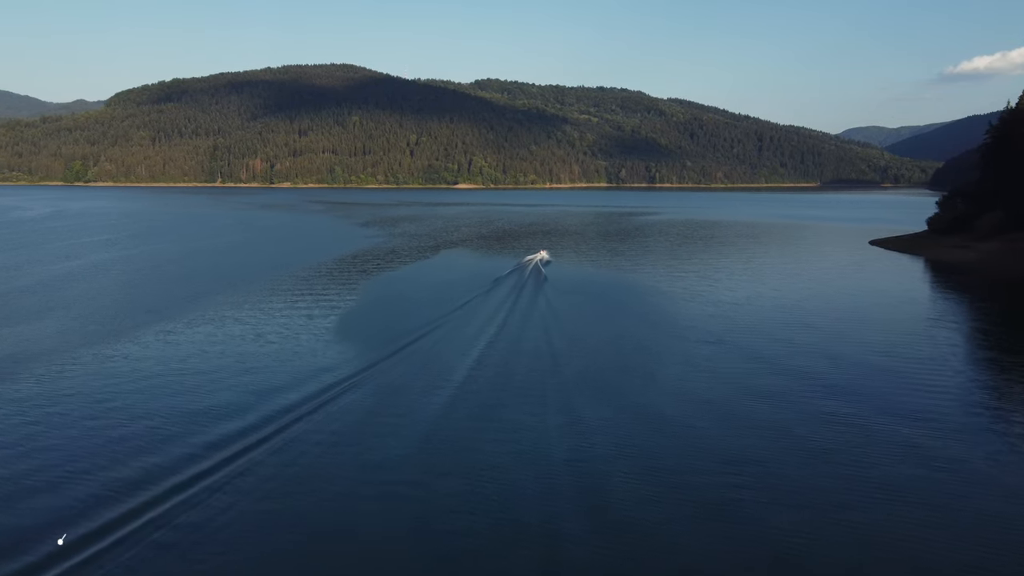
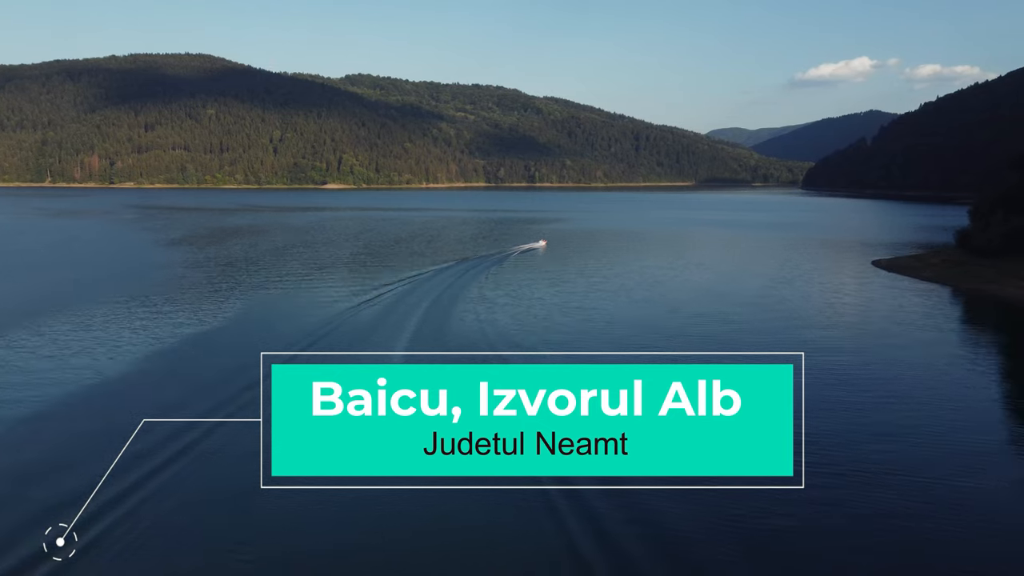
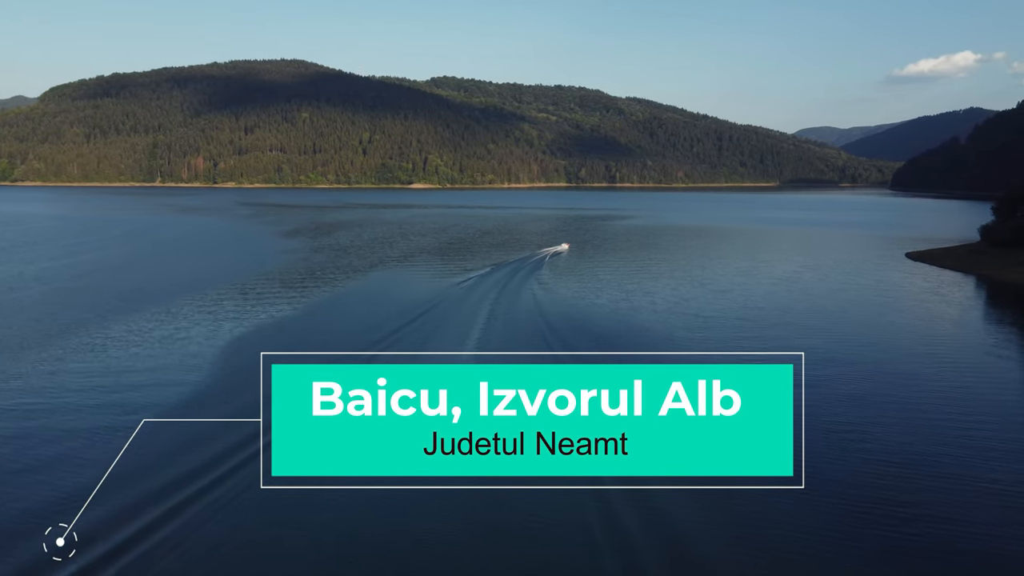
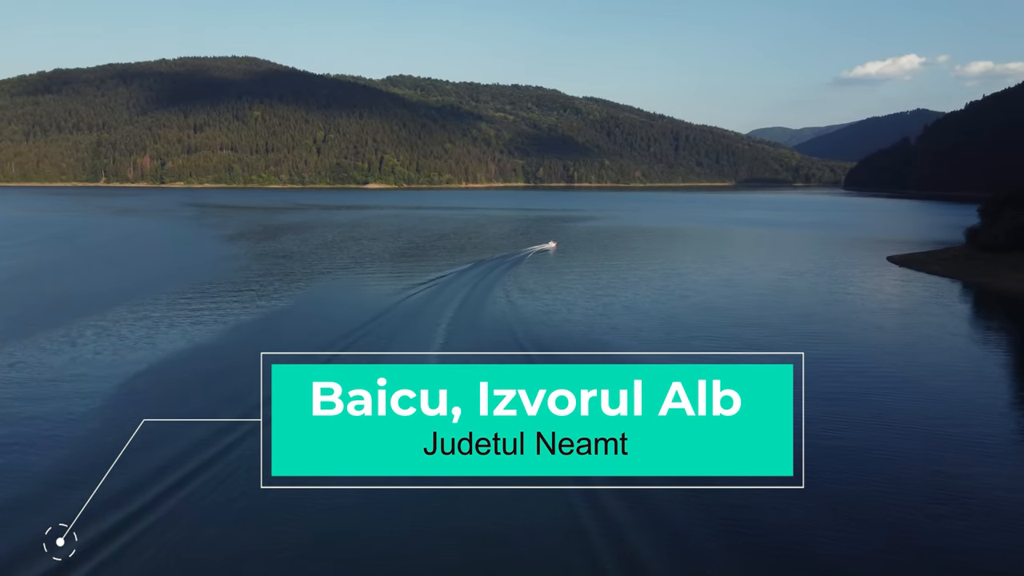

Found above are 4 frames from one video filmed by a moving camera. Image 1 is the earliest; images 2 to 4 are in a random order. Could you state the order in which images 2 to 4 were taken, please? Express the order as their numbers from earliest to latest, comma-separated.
3, 4, 2
